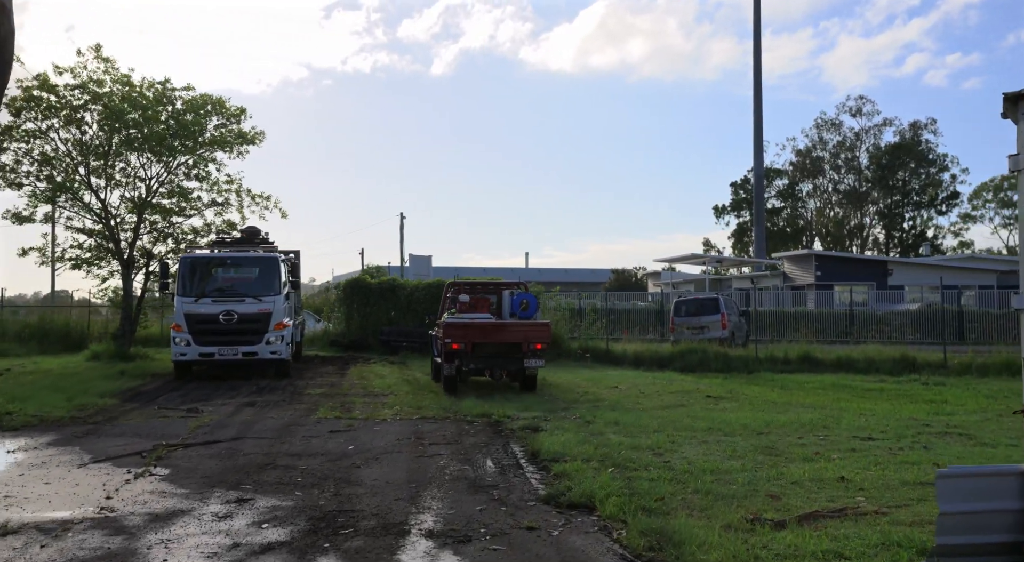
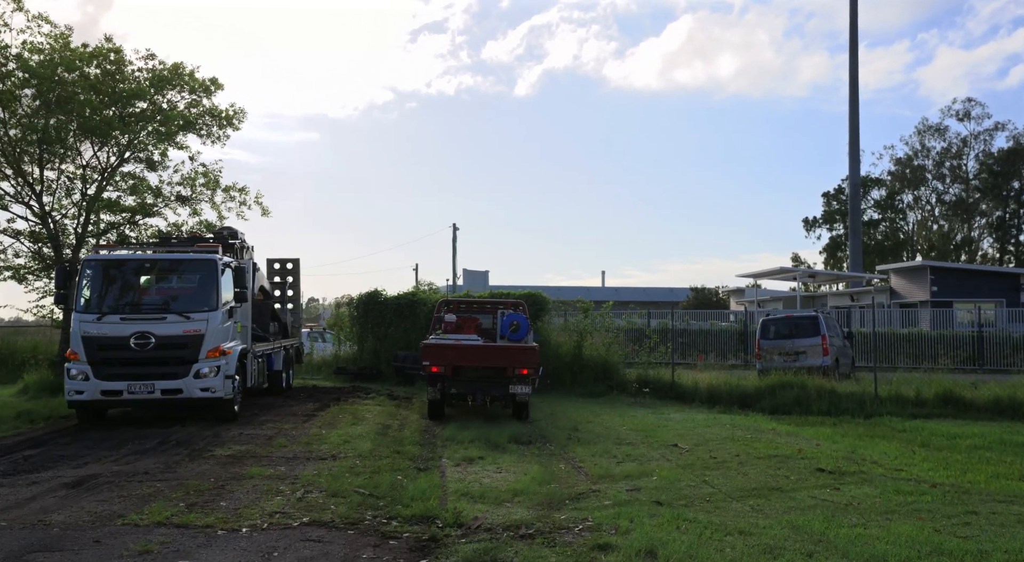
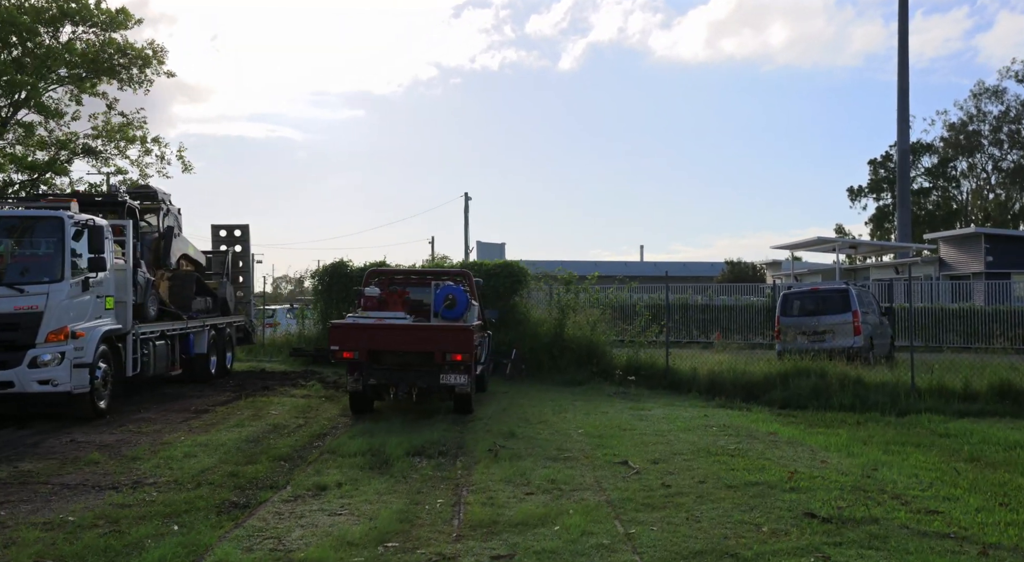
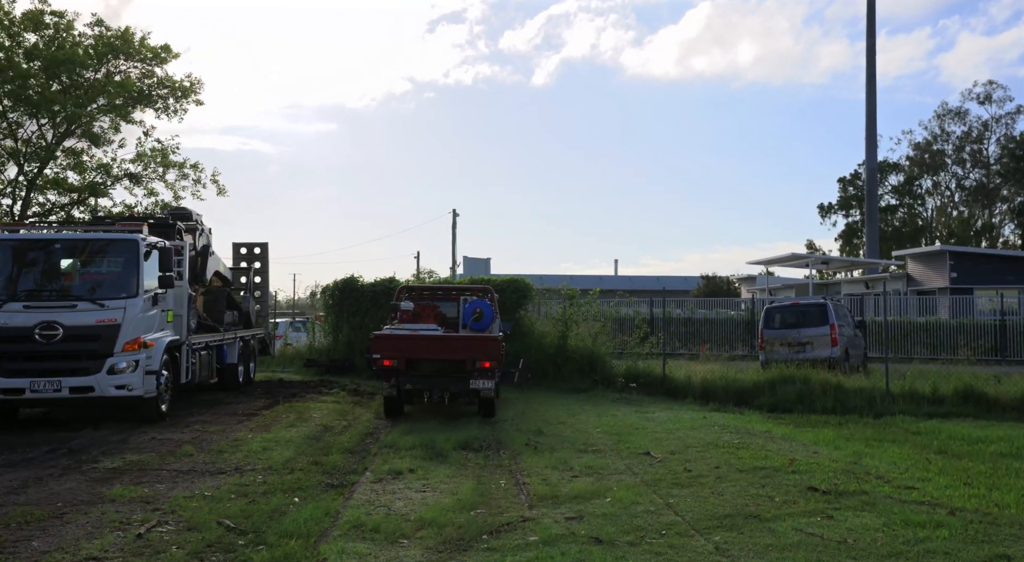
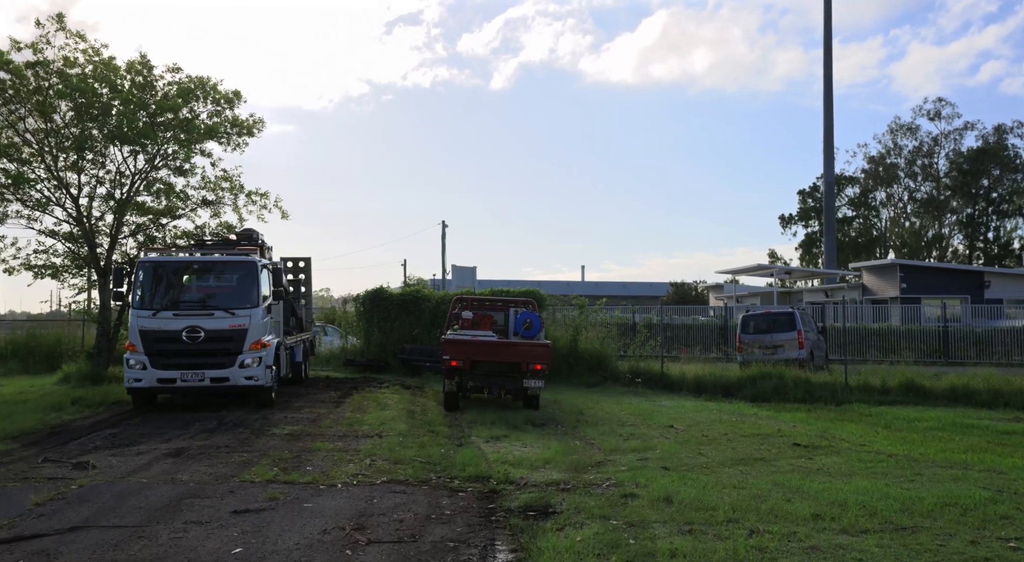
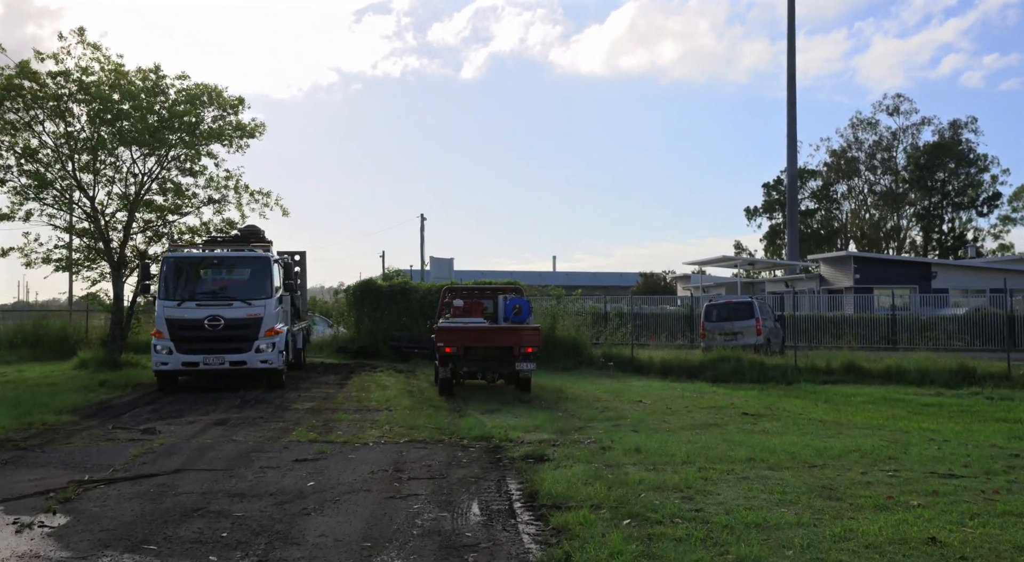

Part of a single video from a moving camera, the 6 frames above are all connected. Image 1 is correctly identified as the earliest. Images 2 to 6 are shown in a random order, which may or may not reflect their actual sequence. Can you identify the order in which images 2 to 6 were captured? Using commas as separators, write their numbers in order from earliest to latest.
6, 5, 2, 4, 3
